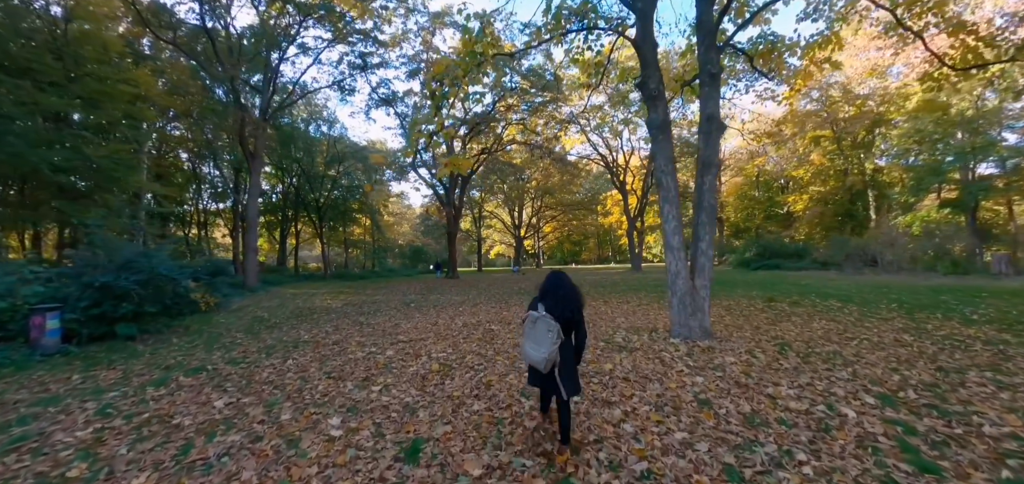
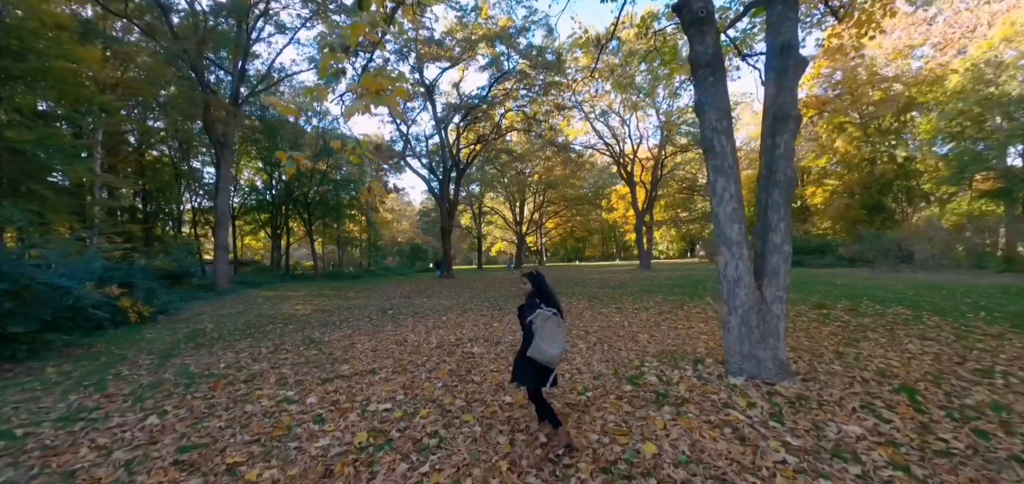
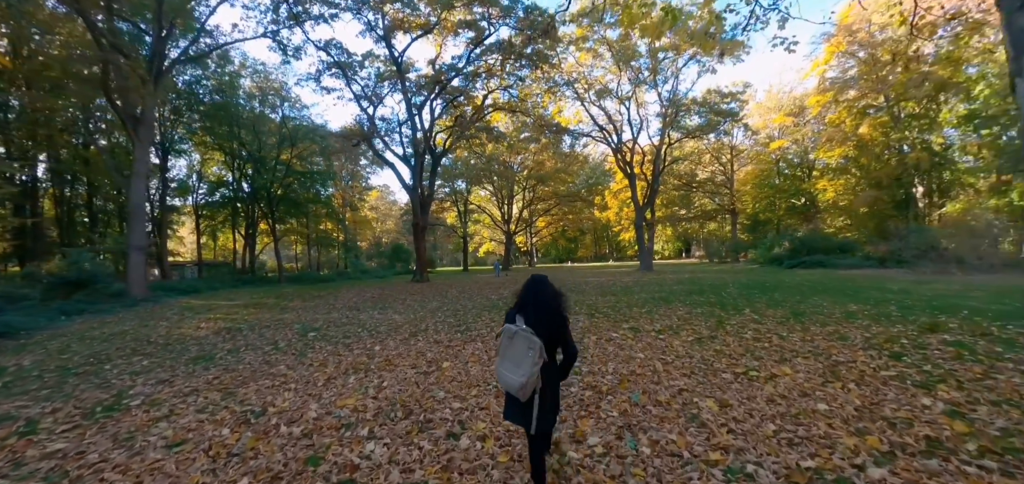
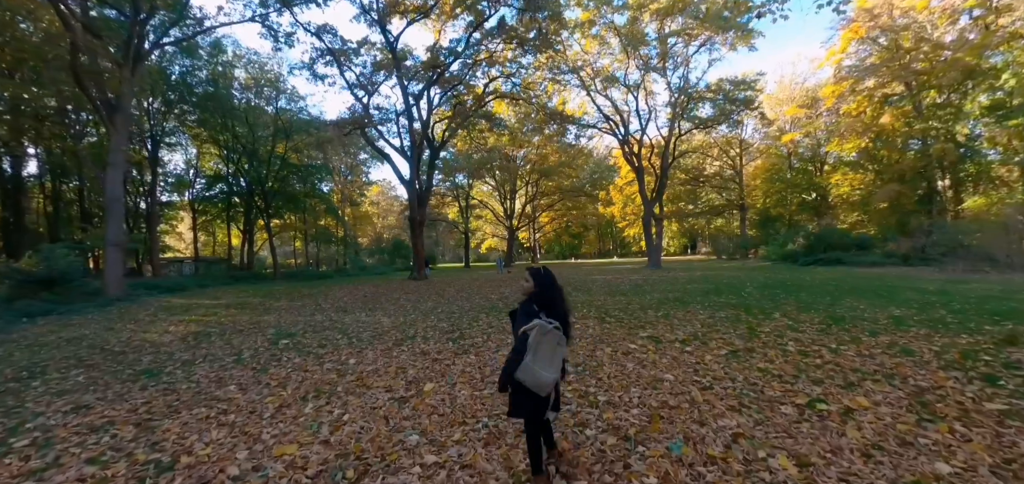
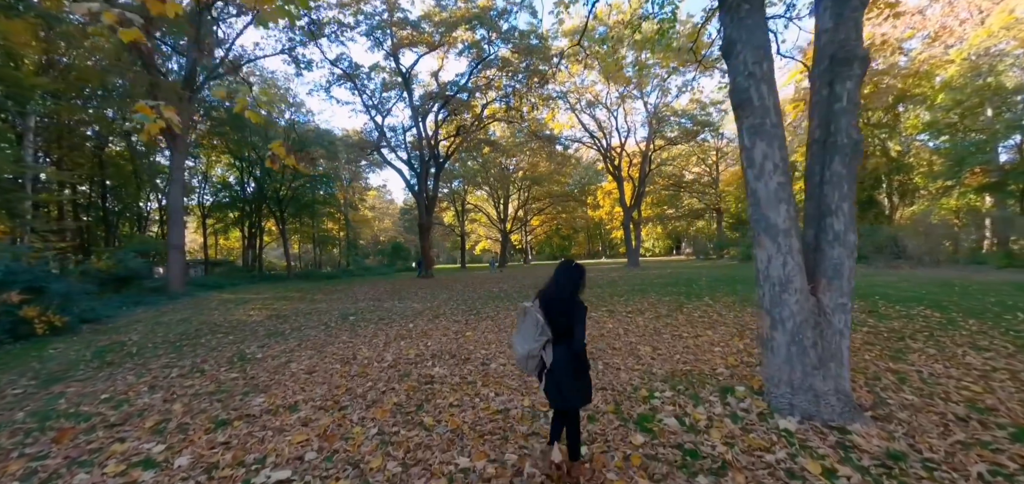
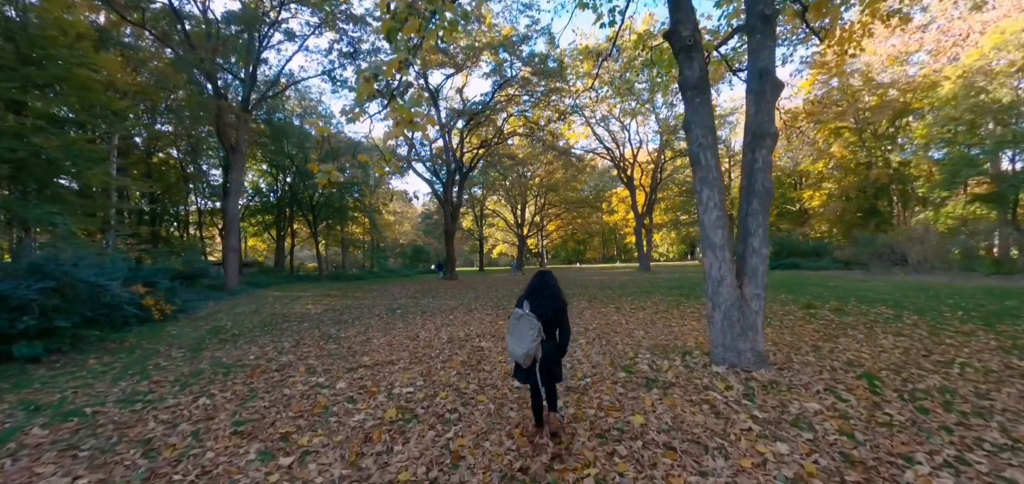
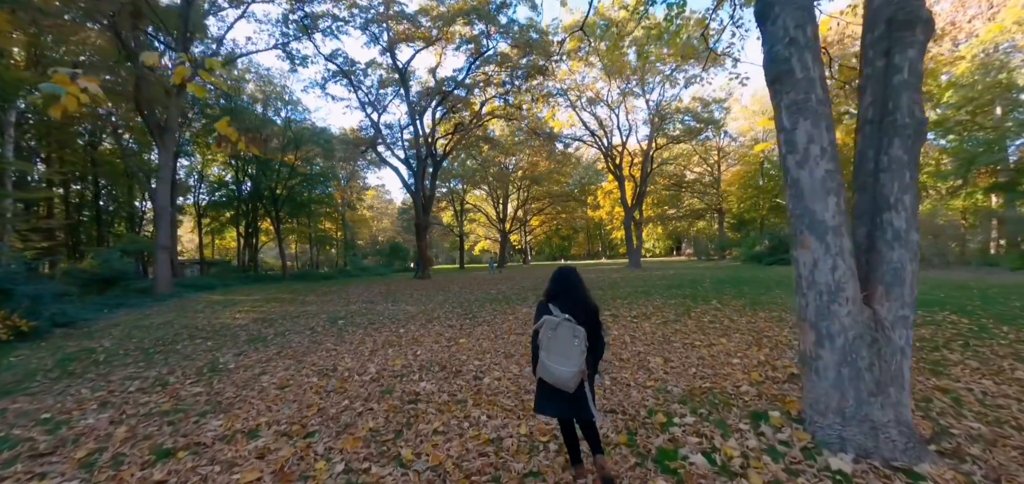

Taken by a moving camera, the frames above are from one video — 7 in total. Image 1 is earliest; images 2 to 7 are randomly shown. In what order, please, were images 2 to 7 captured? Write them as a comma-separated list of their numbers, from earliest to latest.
6, 2, 5, 7, 3, 4
